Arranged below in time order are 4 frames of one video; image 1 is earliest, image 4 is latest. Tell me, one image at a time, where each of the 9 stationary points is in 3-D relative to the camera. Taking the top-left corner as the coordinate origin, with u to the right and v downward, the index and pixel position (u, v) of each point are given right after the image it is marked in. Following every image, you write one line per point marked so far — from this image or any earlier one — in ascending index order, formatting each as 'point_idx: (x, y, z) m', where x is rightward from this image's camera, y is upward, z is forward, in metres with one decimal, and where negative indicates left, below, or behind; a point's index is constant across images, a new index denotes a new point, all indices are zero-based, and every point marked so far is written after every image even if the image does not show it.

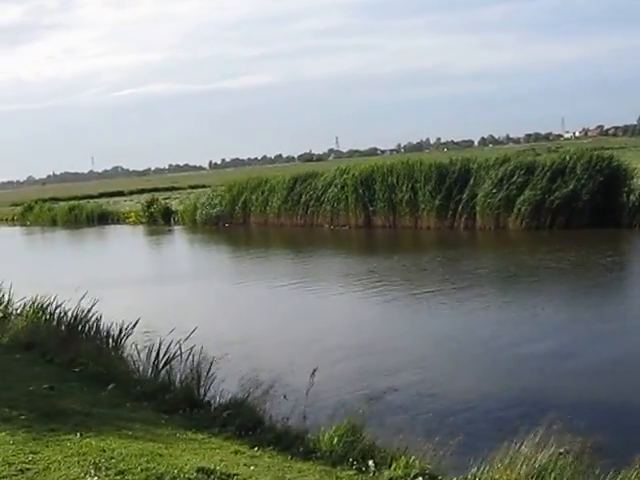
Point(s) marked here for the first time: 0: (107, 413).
0: (-1.9, -1.6, +11.1) m
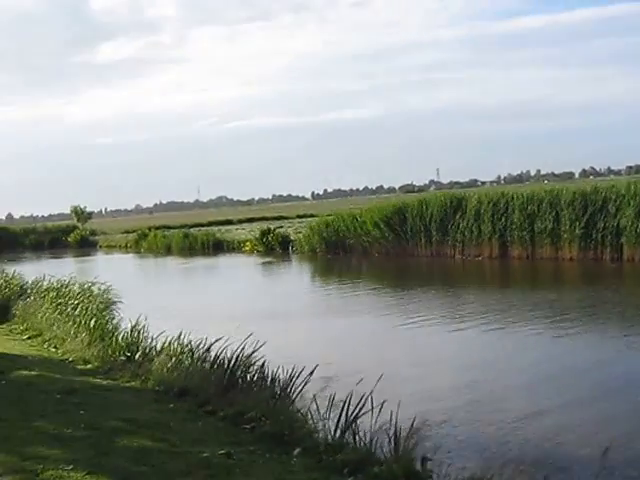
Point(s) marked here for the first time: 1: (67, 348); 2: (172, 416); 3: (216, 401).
0: (0.0, -1.7, +8.4) m
1: (-3.9, -1.7, +19.2) m
2: (-1.5, -1.7, +12.1) m
3: (-1.1, -1.7, +12.9) m
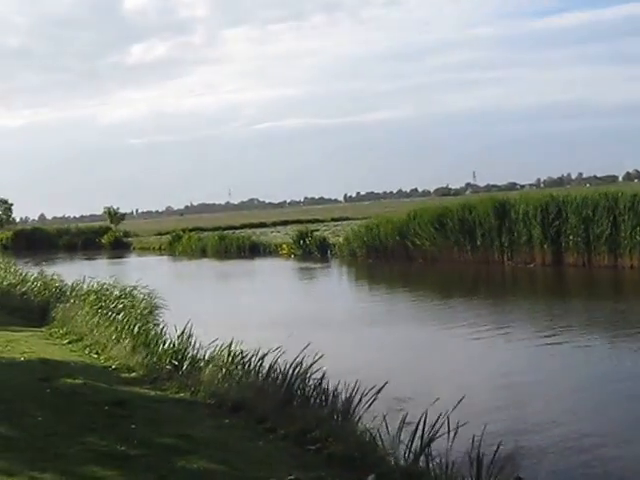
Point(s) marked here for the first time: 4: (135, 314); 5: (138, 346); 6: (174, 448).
0: (+0.5, -1.8, +7.5) m
1: (-3.1, -1.7, +18.4) m
2: (-0.8, -1.8, +11.3) m
3: (-0.5, -1.7, +12.0) m
4: (-3.0, -1.2, +19.9) m
5: (-2.6, -1.5, +17.9) m
6: (-1.2, -1.7, +10.1) m
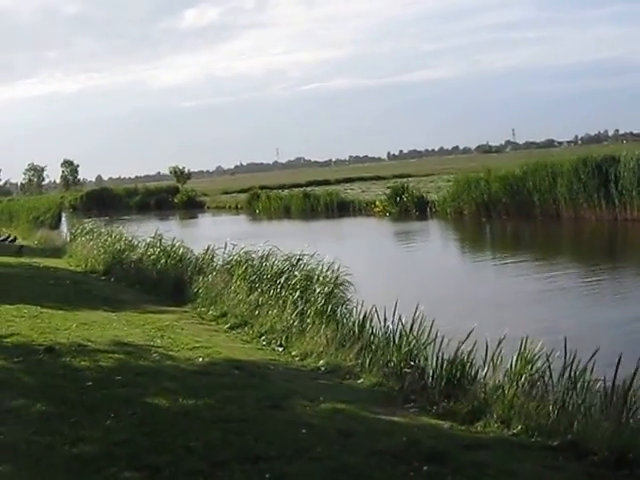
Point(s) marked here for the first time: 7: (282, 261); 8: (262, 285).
0: (+3.1, -1.6, +2.4) m
1: (-0.2, -1.2, +13.3) m
2: (+1.9, -1.5, +6.2) m
3: (+2.3, -1.4, +6.9) m
4: (0.0, -0.6, +14.8) m
5: (+0.3, -1.0, +12.8) m
6: (+1.5, -1.4, +5.0) m
7: (-0.5, -0.3, +16.5) m
8: (-0.8, -0.5, +16.2) m
